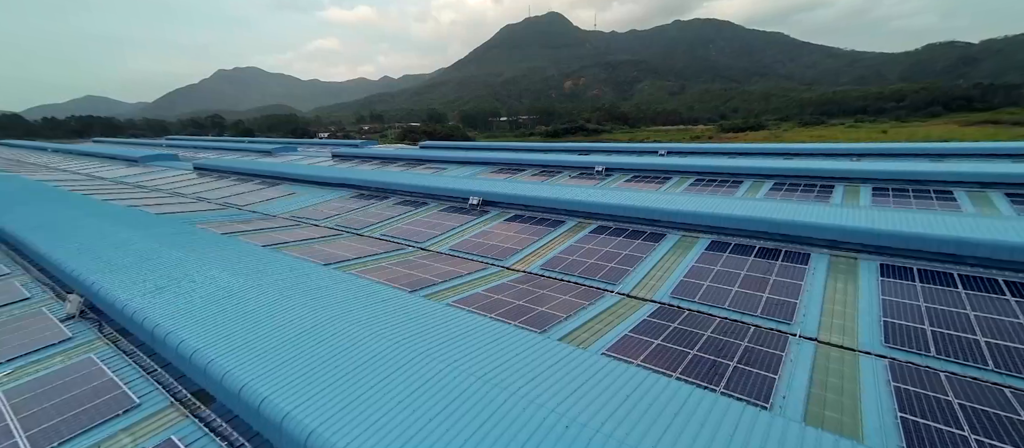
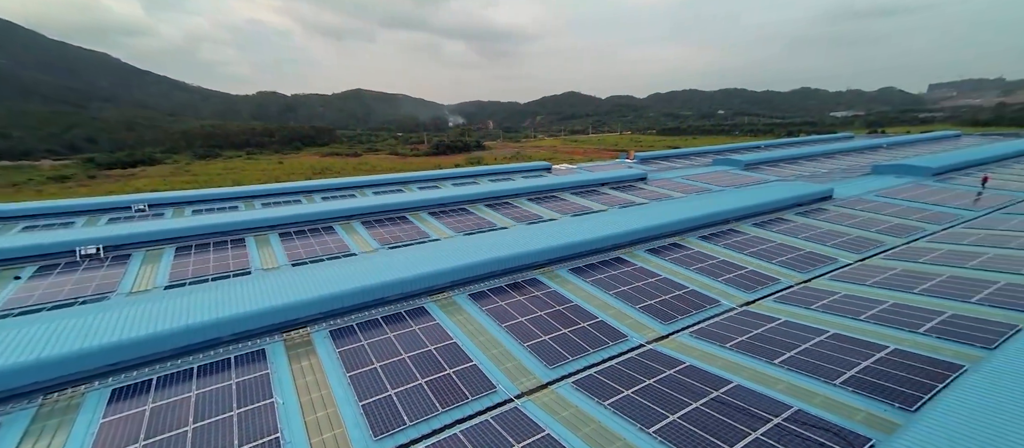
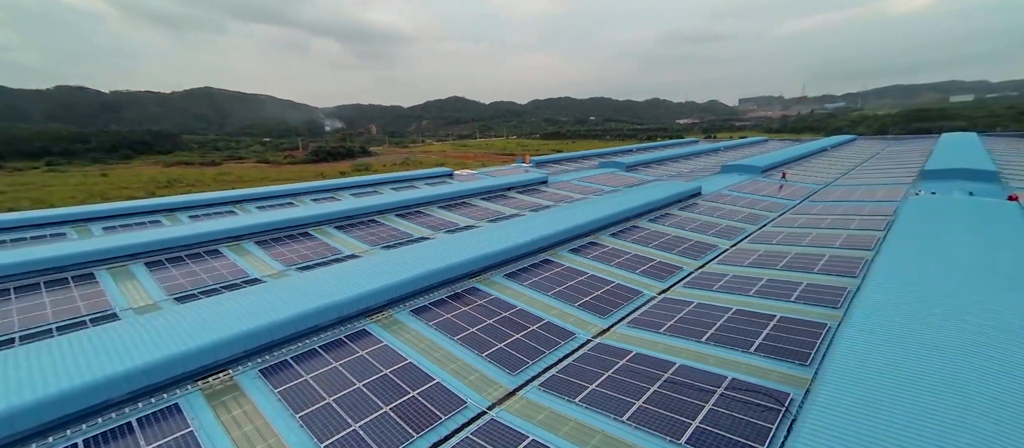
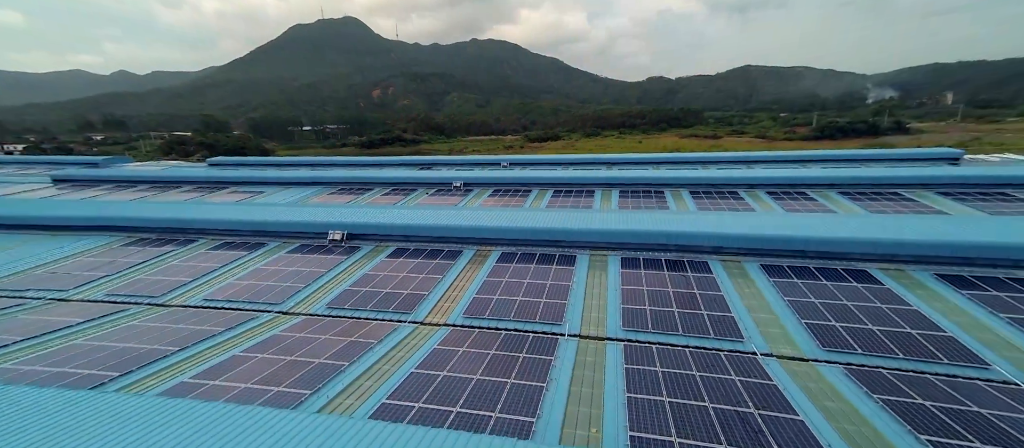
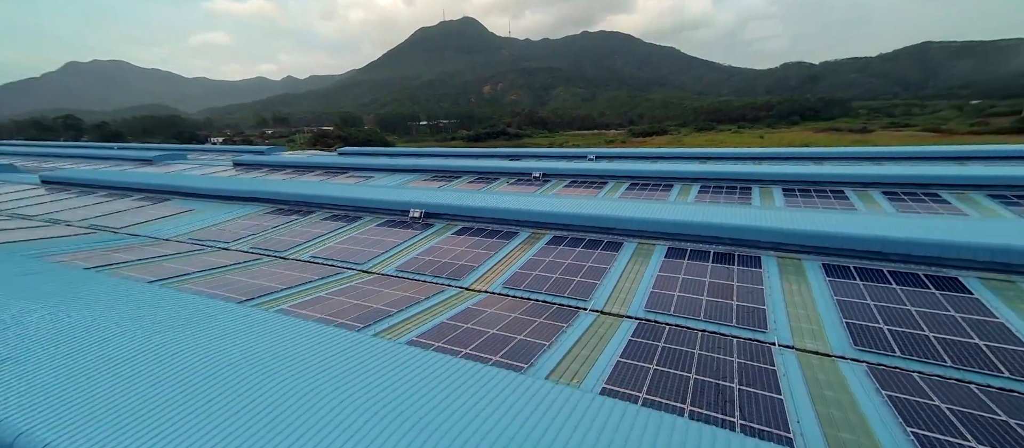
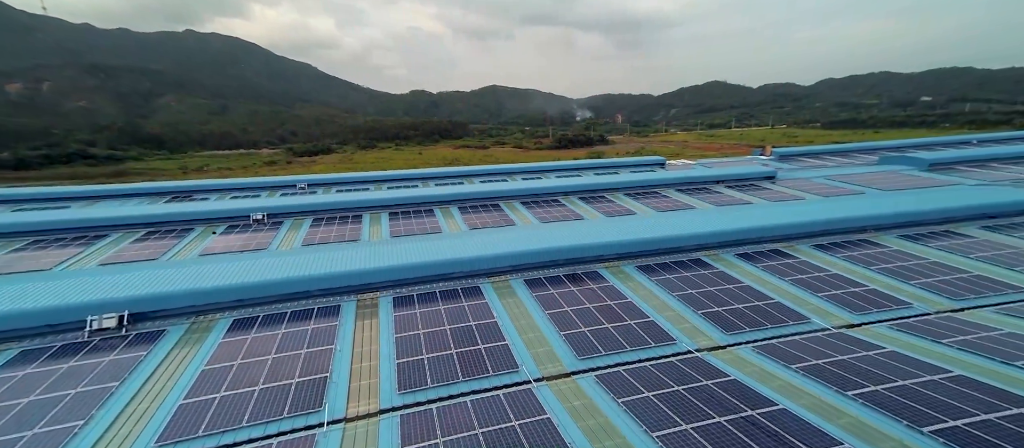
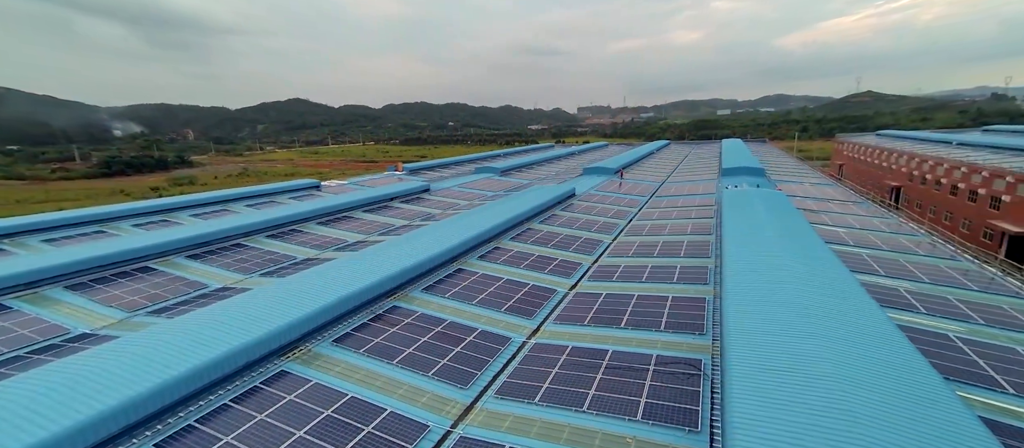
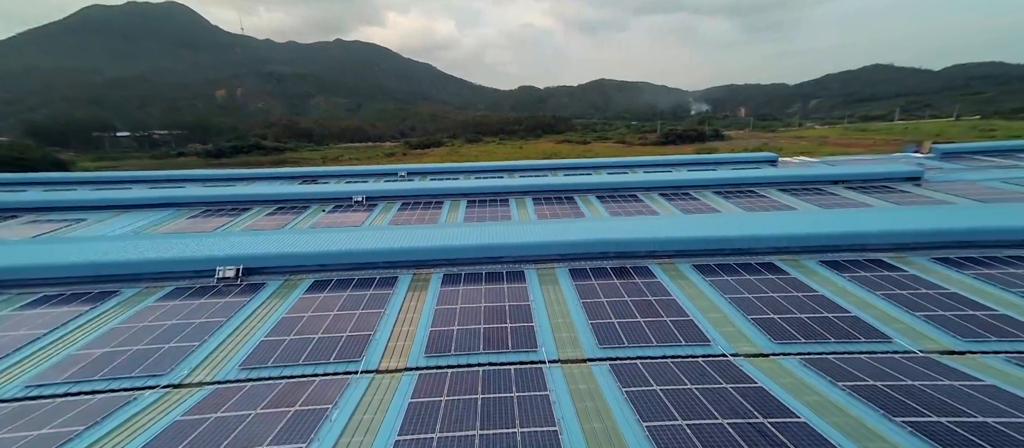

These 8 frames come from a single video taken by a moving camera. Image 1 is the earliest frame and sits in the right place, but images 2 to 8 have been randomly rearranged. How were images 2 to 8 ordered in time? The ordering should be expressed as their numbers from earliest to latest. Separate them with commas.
5, 4, 8, 6, 2, 3, 7
